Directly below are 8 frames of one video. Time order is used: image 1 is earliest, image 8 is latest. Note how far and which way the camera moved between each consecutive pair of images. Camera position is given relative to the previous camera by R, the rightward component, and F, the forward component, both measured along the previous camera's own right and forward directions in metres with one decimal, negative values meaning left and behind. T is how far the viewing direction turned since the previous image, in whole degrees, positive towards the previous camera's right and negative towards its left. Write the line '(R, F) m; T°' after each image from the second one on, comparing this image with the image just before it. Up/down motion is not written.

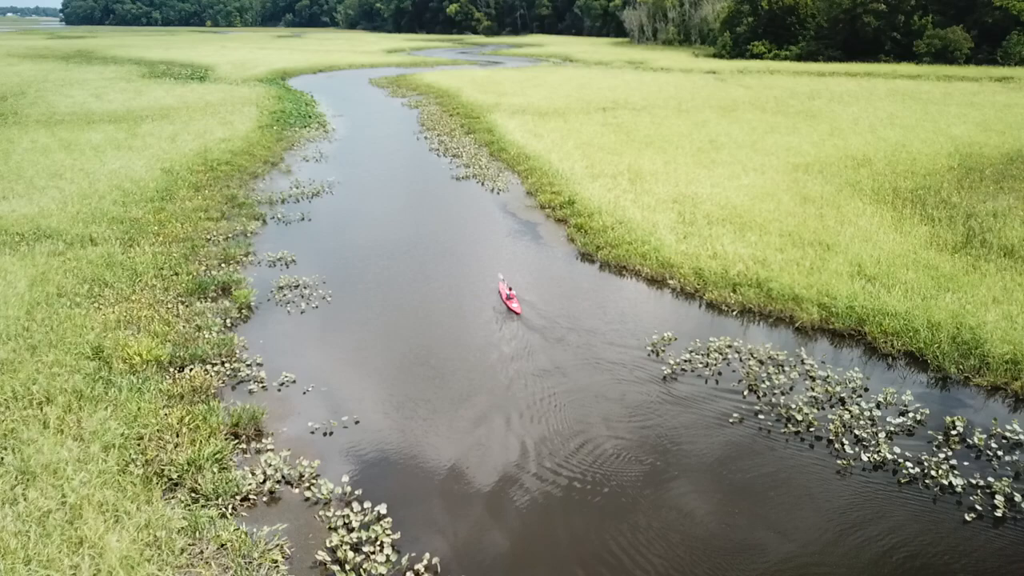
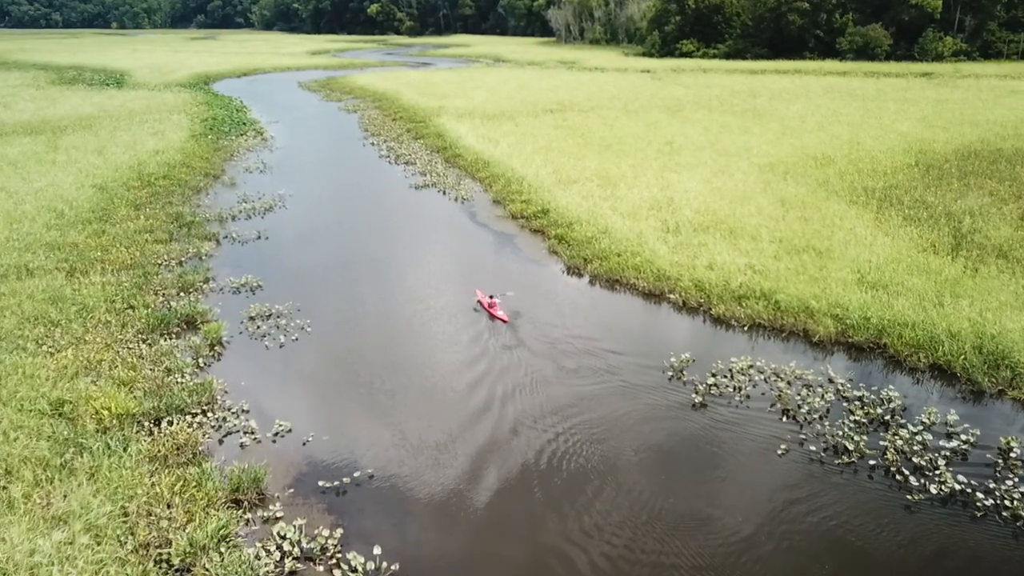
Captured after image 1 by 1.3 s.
(-1.1, +1.0) m; +5°
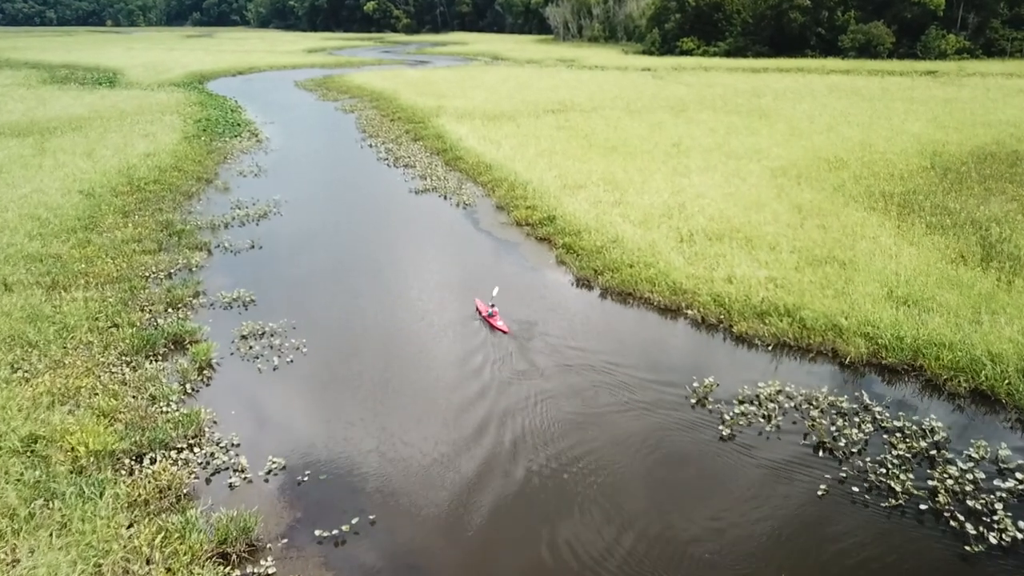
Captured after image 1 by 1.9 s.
(-0.2, +0.8) m; 0°
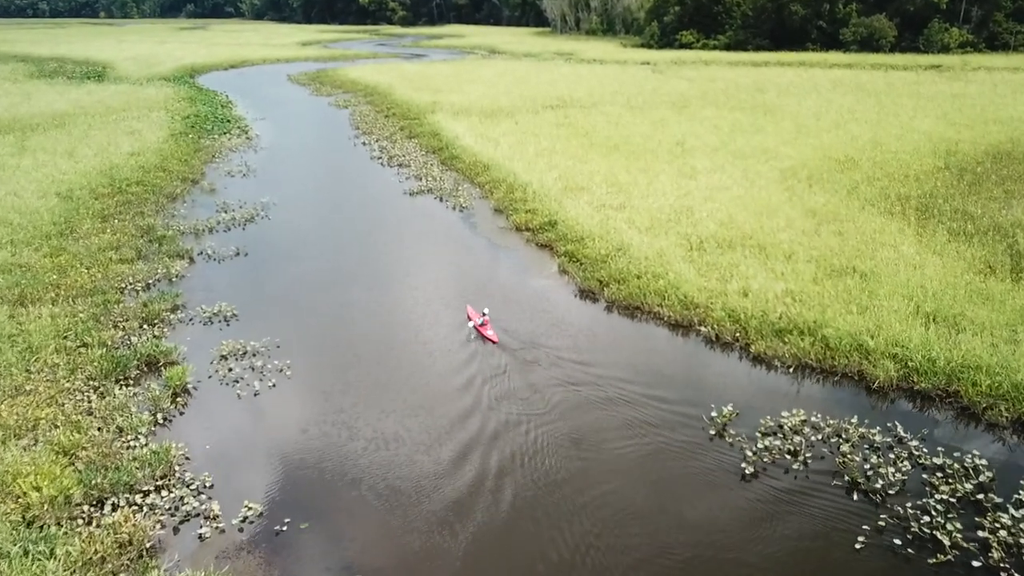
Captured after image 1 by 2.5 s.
(-0.1, +0.9) m; 0°
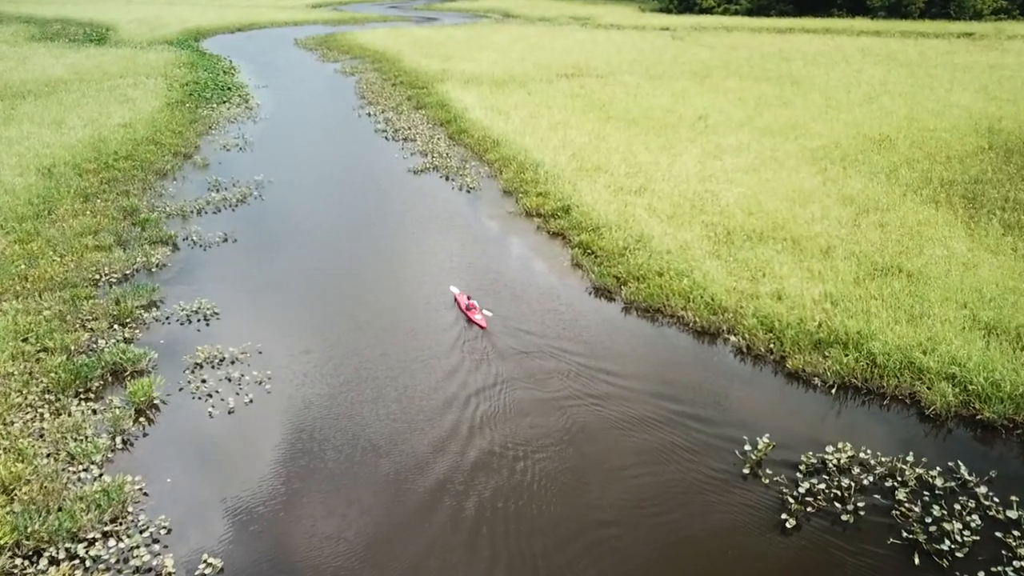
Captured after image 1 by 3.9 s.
(+0.1, +1.3) m; -1°
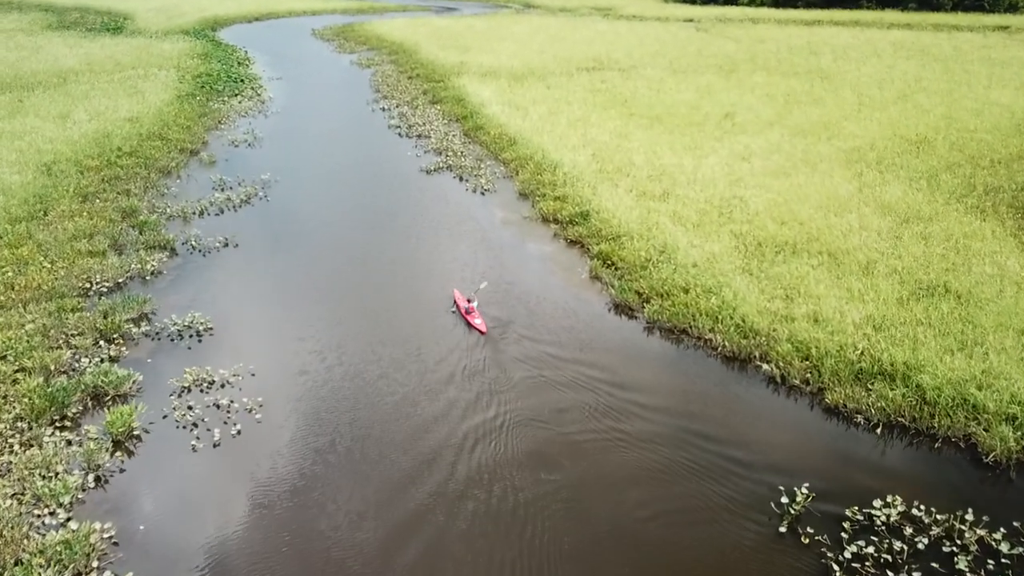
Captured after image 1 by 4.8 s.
(+0.1, +0.9) m; -1°
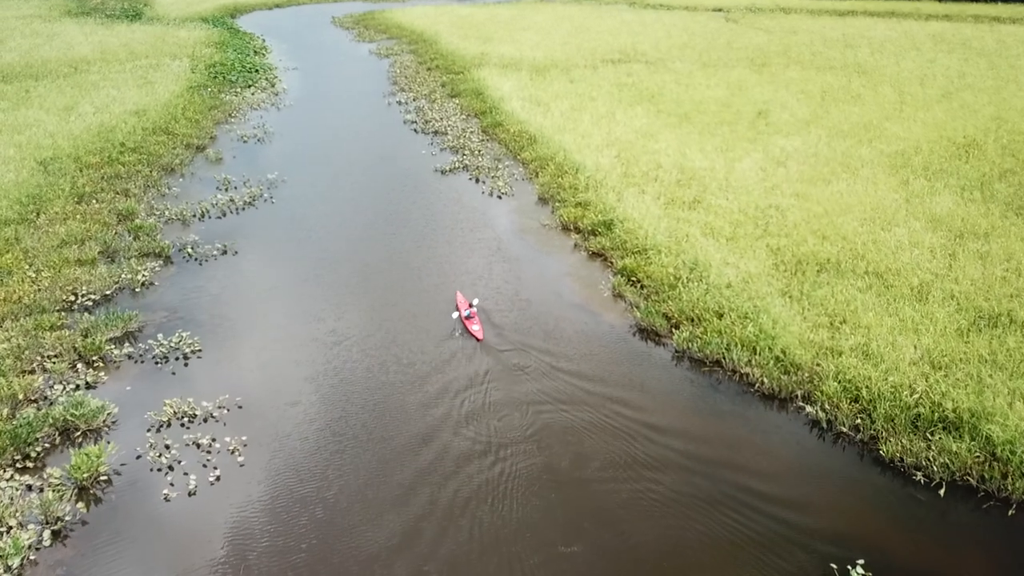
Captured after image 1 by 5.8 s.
(+0.1, +1.0) m; -1°
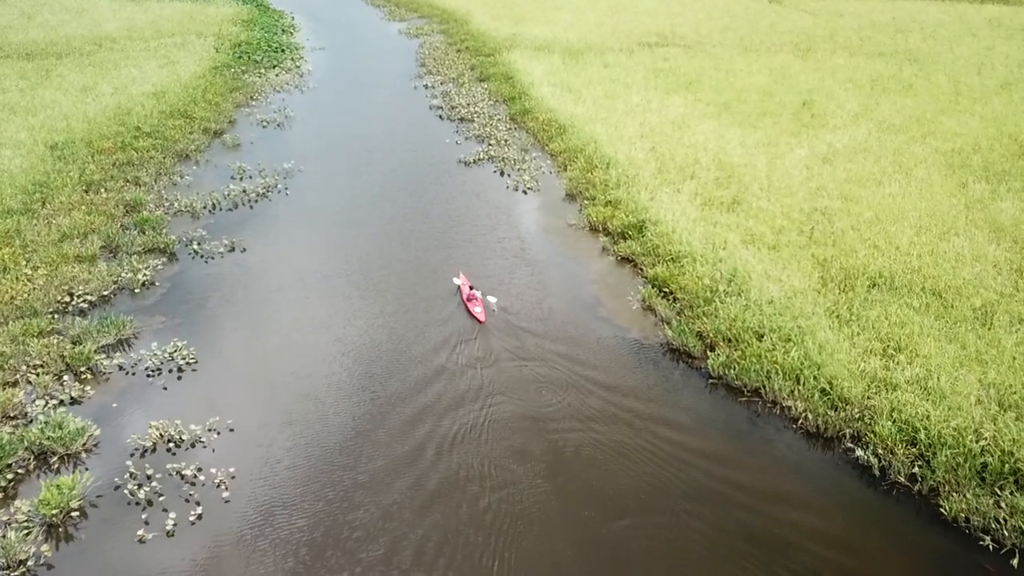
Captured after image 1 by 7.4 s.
(+0.1, +0.9) m; -2°
